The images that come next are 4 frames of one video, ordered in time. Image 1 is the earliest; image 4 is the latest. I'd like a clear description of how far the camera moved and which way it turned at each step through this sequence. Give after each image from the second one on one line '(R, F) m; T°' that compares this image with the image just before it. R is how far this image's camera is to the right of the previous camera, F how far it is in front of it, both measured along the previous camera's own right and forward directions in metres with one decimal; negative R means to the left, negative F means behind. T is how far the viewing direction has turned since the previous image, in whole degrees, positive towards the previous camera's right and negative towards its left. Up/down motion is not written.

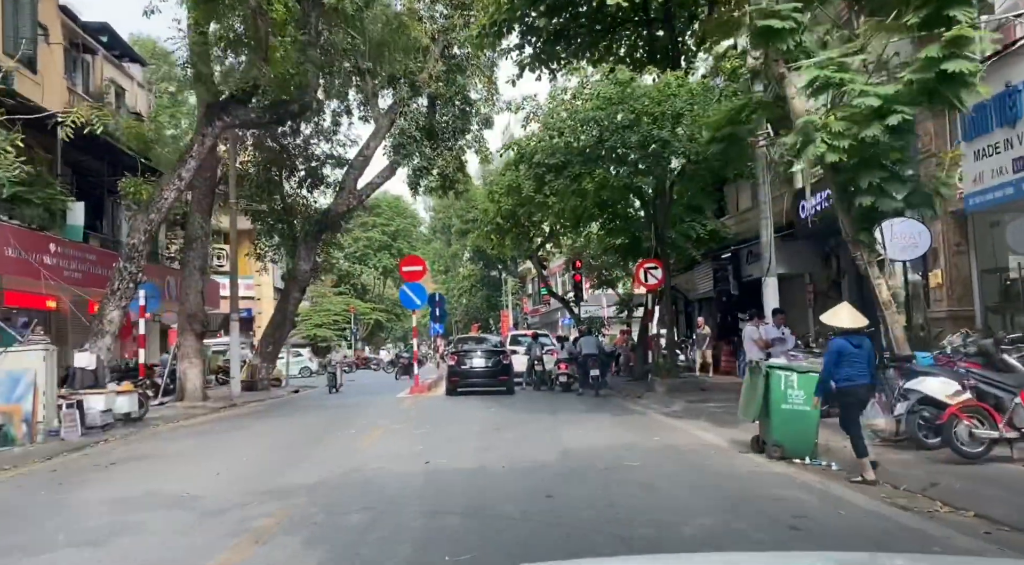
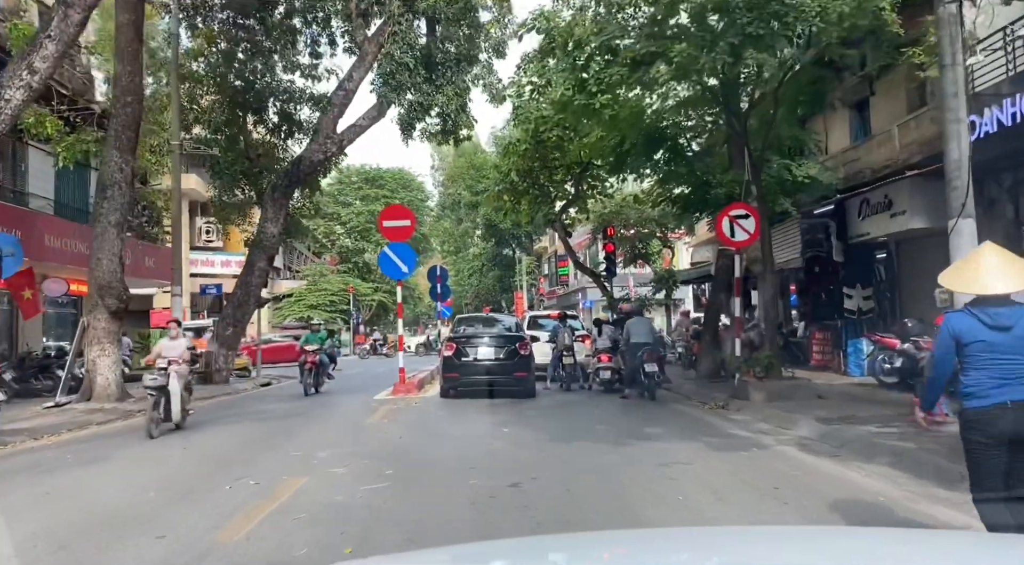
(-0.2, +5.6) m; -1°
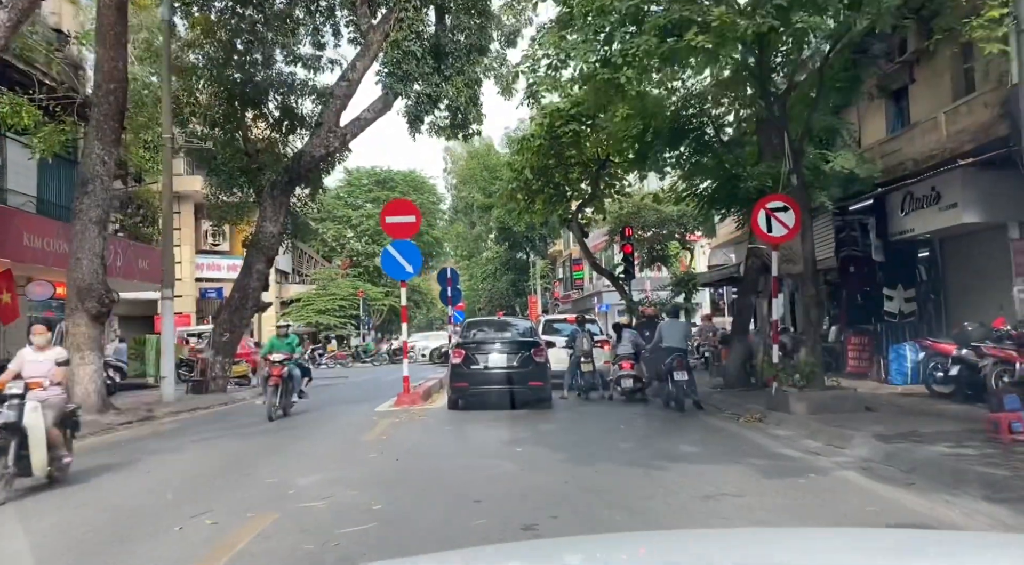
(0.0, +1.2) m; -1°
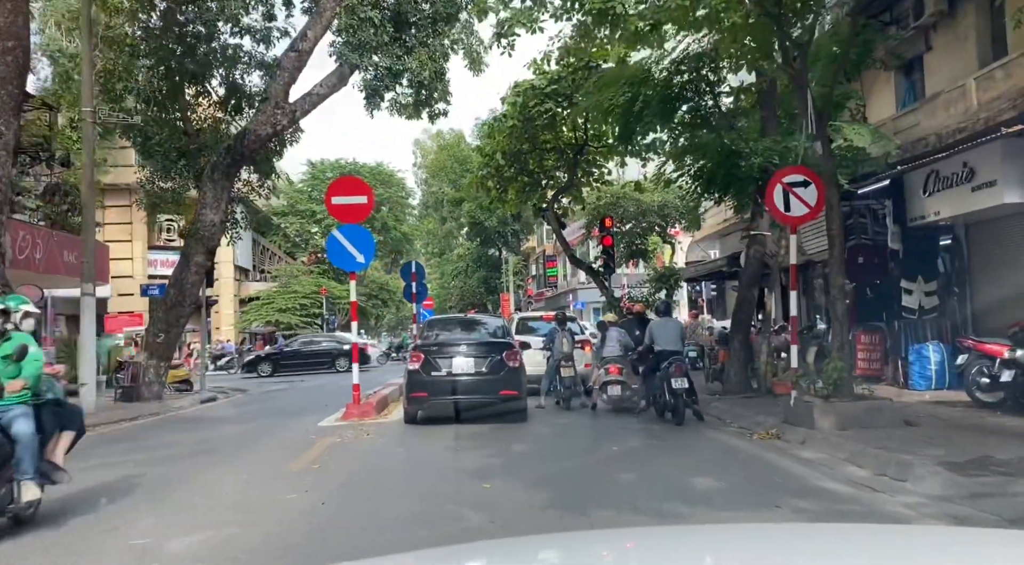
(+0.1, +2.0) m; +2°
